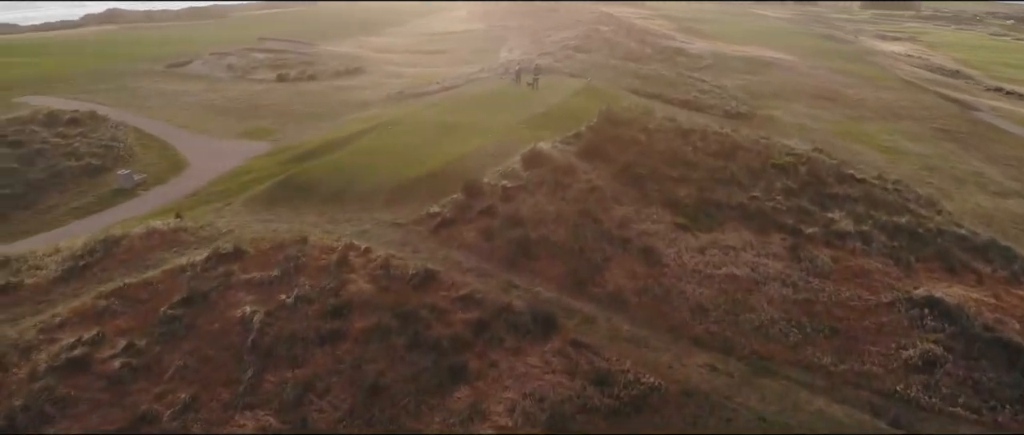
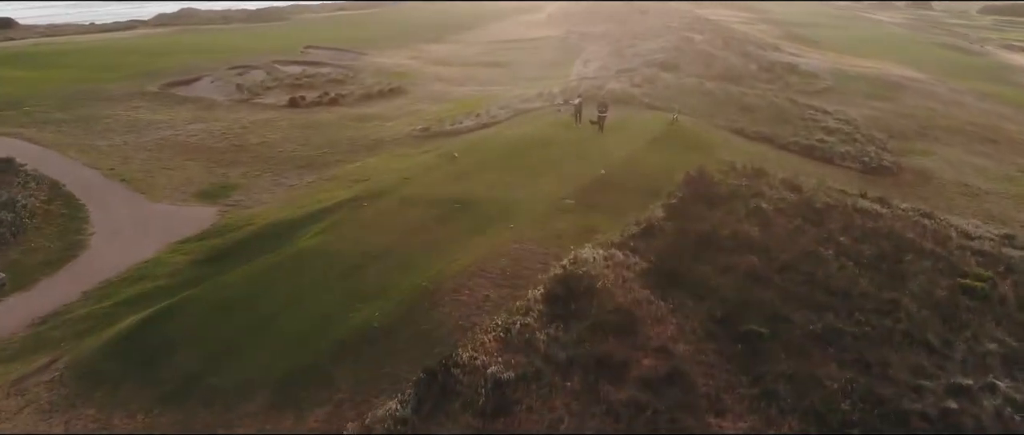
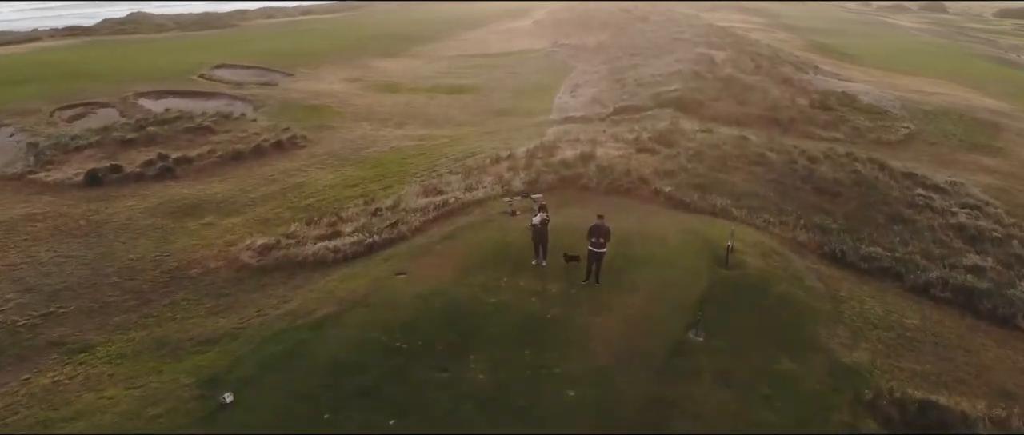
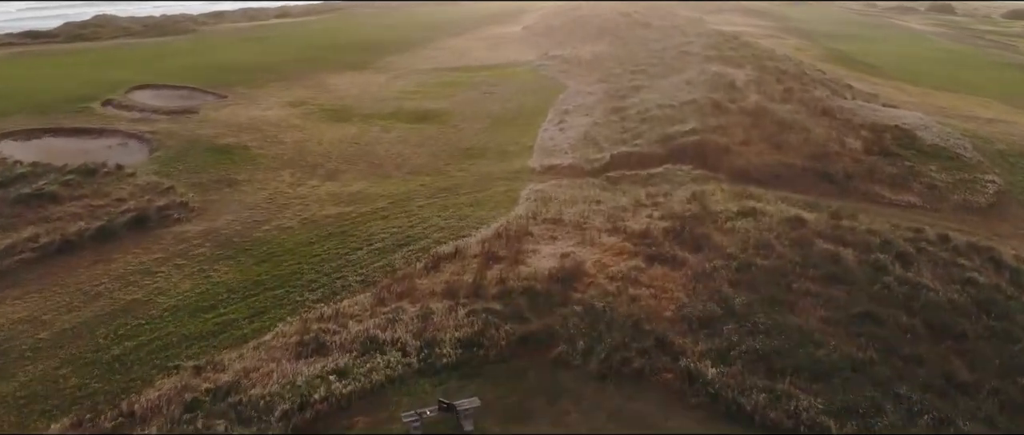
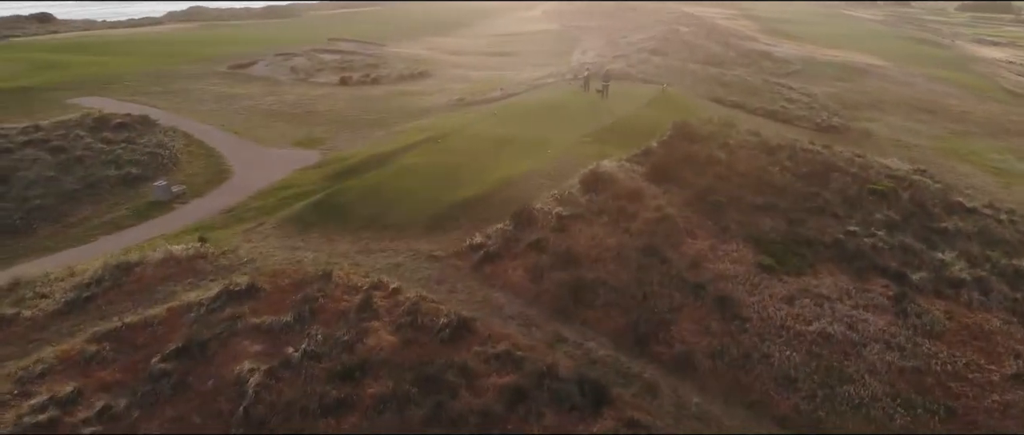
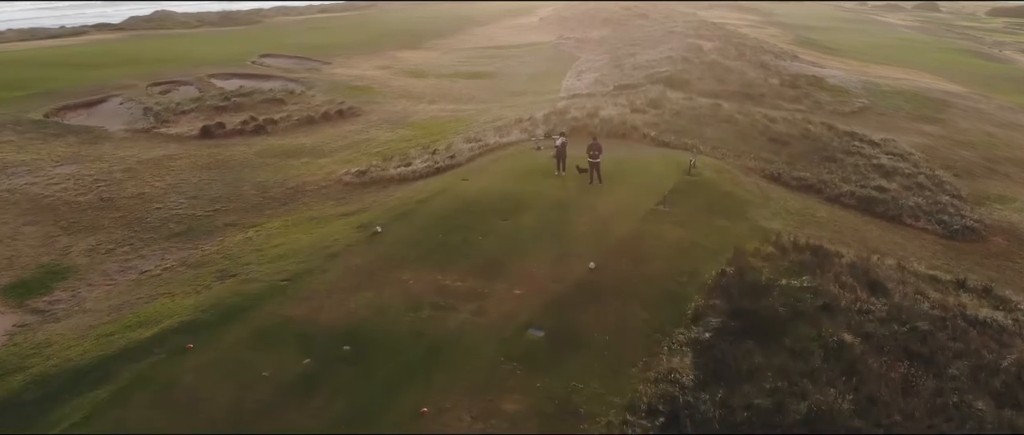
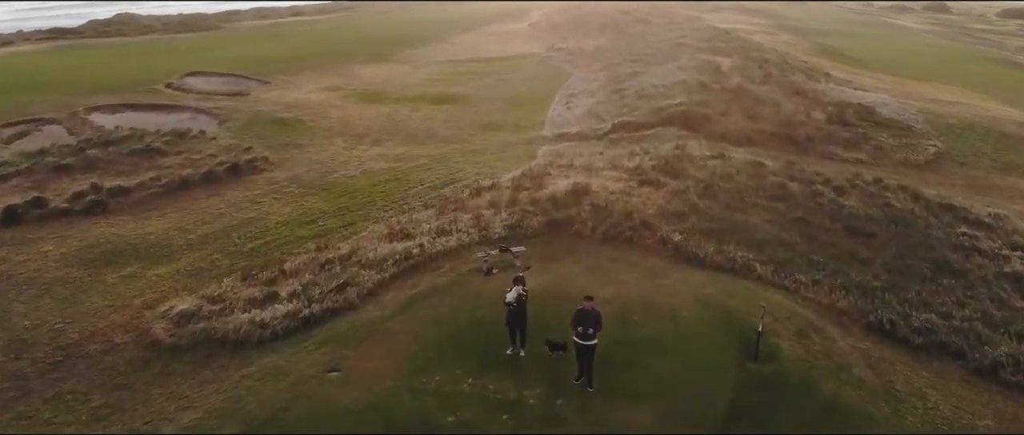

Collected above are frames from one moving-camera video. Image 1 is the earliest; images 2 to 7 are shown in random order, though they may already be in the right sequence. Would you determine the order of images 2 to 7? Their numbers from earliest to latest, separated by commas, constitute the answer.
5, 2, 6, 3, 7, 4
